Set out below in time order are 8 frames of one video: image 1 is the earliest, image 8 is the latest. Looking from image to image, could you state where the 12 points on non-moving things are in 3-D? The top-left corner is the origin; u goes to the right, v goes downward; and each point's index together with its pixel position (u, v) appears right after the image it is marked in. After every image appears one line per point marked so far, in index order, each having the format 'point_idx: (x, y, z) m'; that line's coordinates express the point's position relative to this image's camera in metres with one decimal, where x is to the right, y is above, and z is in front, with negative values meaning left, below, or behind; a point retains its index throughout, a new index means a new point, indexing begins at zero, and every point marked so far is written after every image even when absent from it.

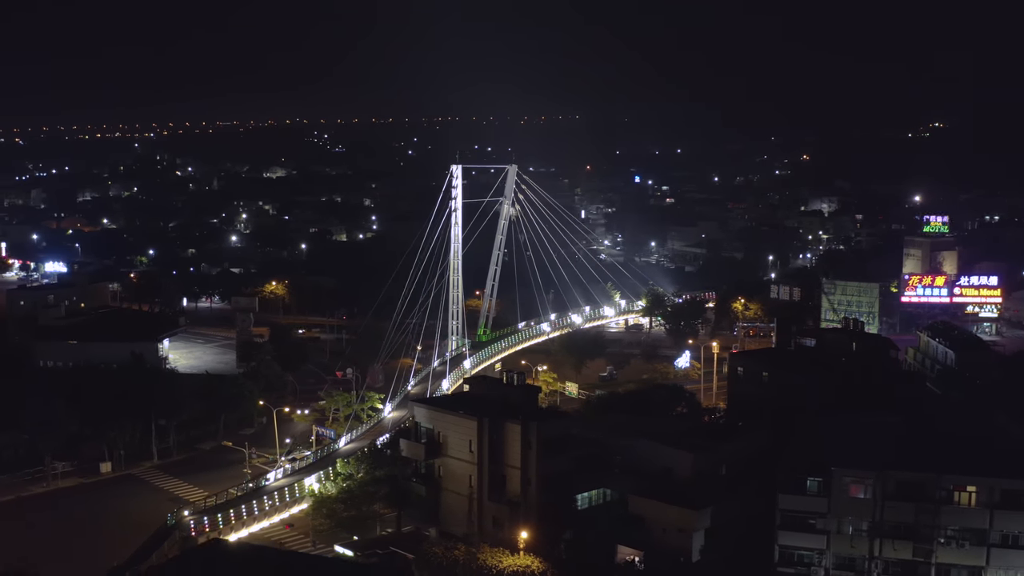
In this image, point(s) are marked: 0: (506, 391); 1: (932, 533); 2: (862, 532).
0: (-0.1, -1.7, +15.4) m
1: (+5.6, -3.3, +12.4) m
2: (+4.8, -3.4, +12.7) m
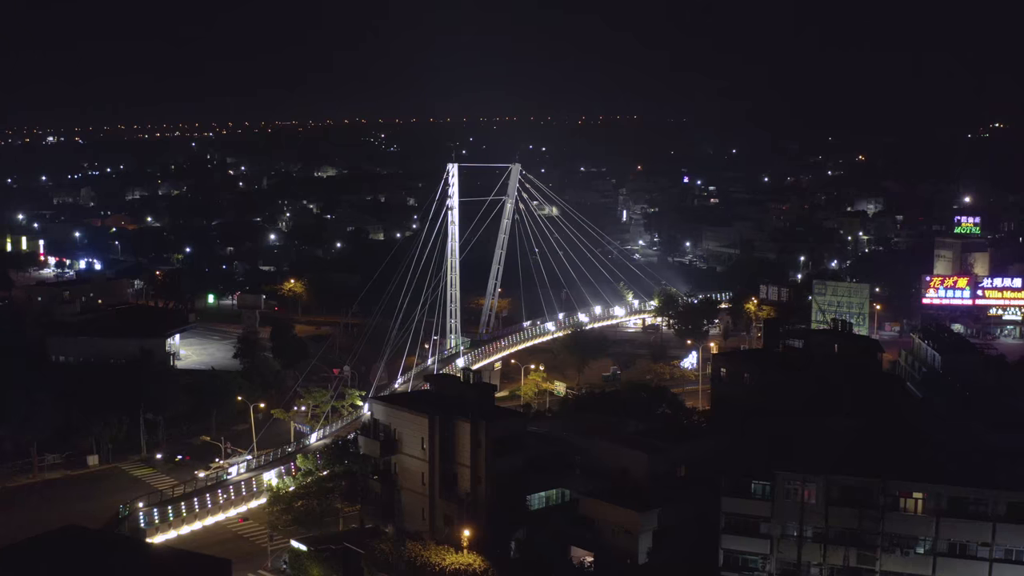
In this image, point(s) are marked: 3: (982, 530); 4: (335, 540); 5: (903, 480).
0: (-0.8, -1.7, +15.3) m
1: (+4.7, -3.3, +12.1) m
2: (+3.9, -3.4, +12.4) m
3: (+5.9, -3.1, +11.7) m
4: (-2.9, -4.1, +15.1) m
5: (+5.1, -2.5, +12.0) m
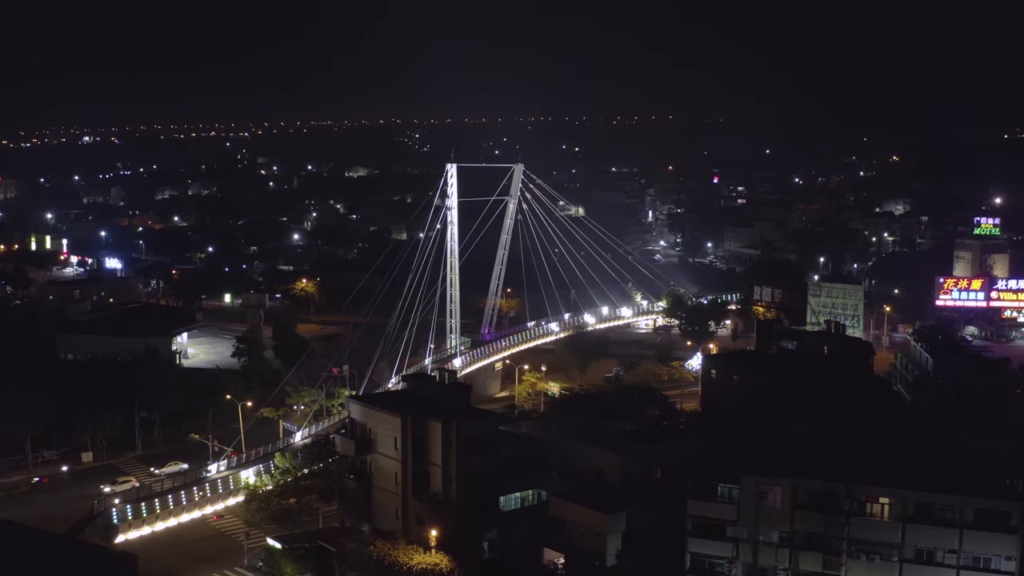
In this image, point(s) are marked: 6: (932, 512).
0: (-1.3, -1.7, +15.3) m
1: (+4.2, -3.3, +11.9) m
2: (+3.4, -3.4, +12.3) m
3: (+5.4, -3.1, +11.5) m
4: (-3.3, -4.1, +15.1) m
5: (+4.6, -2.5, +11.9) m
6: (+5.2, -2.8, +11.6) m
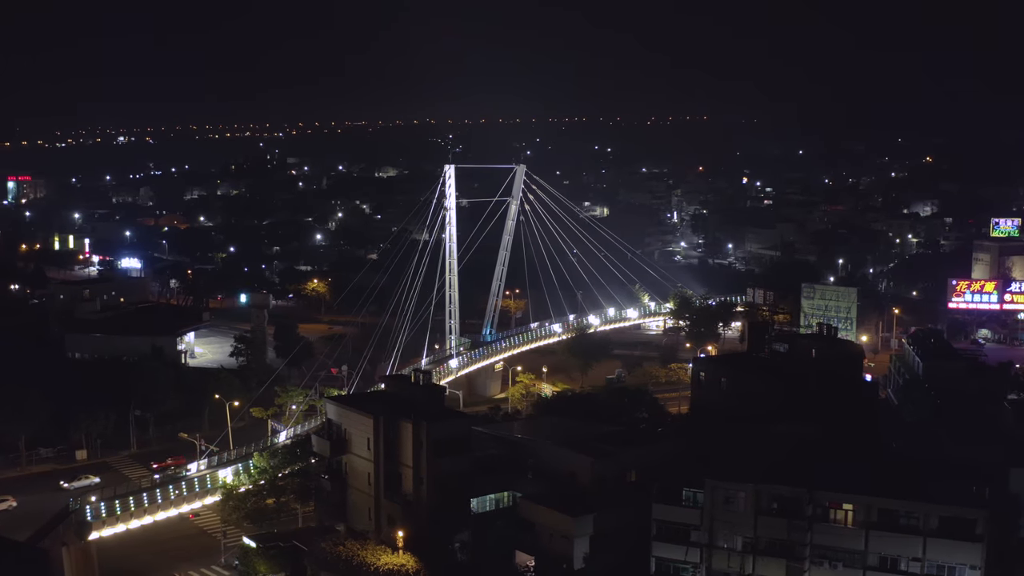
0: (-1.7, -1.7, +15.3) m
1: (+3.7, -3.3, +11.8) m
2: (+2.9, -3.4, +12.1) m
3: (+4.9, -3.1, +11.3) m
4: (-3.7, -4.1, +15.2) m
5: (+4.1, -2.6, +11.7) m
6: (+4.7, -2.8, +11.4) m
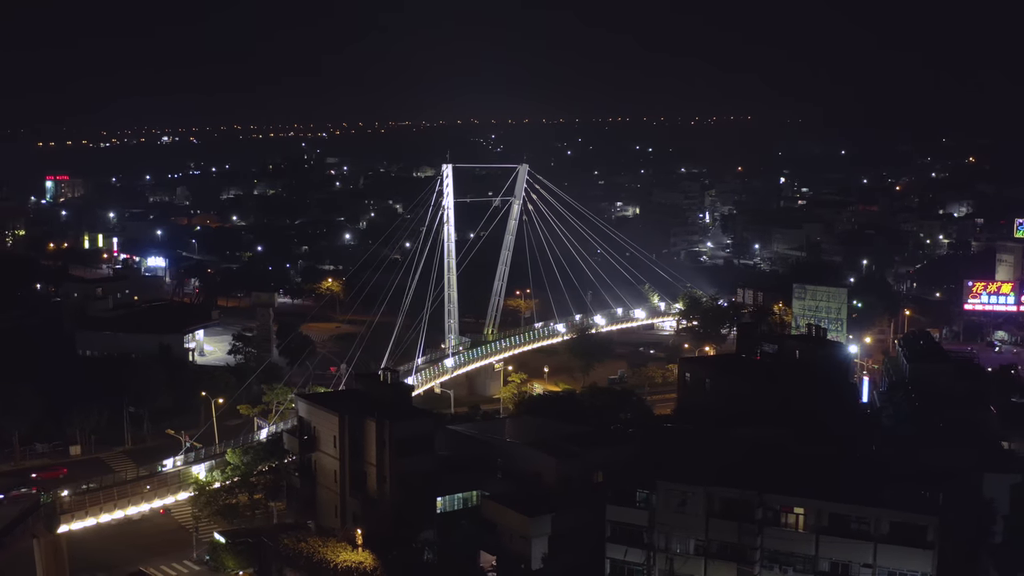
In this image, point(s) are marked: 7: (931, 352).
0: (-2.2, -1.7, +15.3) m
1: (+3.0, -3.3, +11.6) m
2: (+2.3, -3.4, +12.0) m
3: (+4.2, -3.1, +11.1) m
4: (-4.3, -4.1, +15.3) m
5: (+3.4, -2.6, +11.5) m
6: (+4.0, -2.8, +11.2) m
7: (+8.7, -1.3, +19.4) m
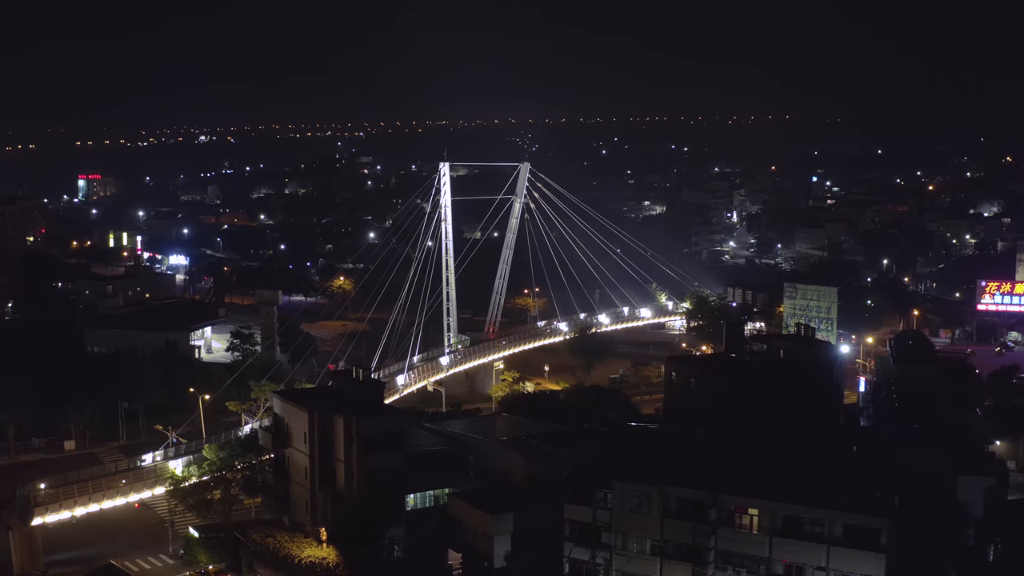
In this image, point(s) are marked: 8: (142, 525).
0: (-2.7, -1.6, +15.4) m
1: (+2.4, -3.3, +11.5) m
2: (+1.7, -3.4, +11.9) m
3: (+3.6, -3.1, +10.9) m
4: (-4.8, -4.0, +15.4) m
5: (+2.8, -2.5, +11.4) m
6: (+3.4, -2.8, +11.1) m
7: (+8.4, -1.3, +19.1) m
8: (-6.6, -4.2, +16.4) m
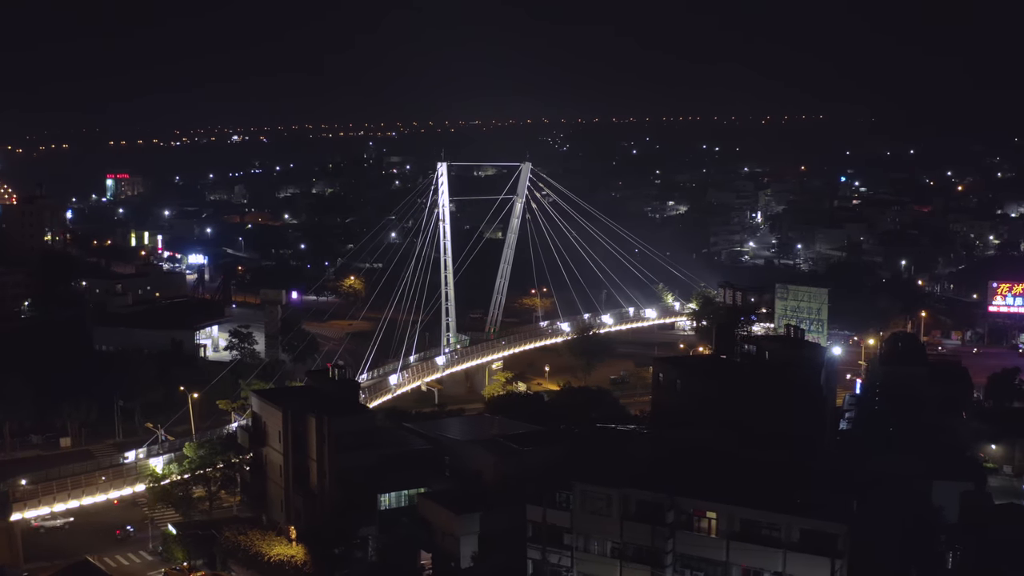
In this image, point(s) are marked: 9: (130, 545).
0: (-3.1, -1.6, +15.4) m
1: (+1.9, -3.3, +11.4) m
2: (+1.2, -3.4, +11.9) m
3: (+3.0, -3.1, +10.8) m
4: (-5.2, -4.0, +15.5) m
5: (+2.3, -2.6, +11.3) m
6: (+2.9, -2.8, +11.0) m
7: (+8.1, -1.3, +18.9) m
8: (-6.9, -4.2, +16.6) m
9: (-6.5, -4.4, +15.7) m
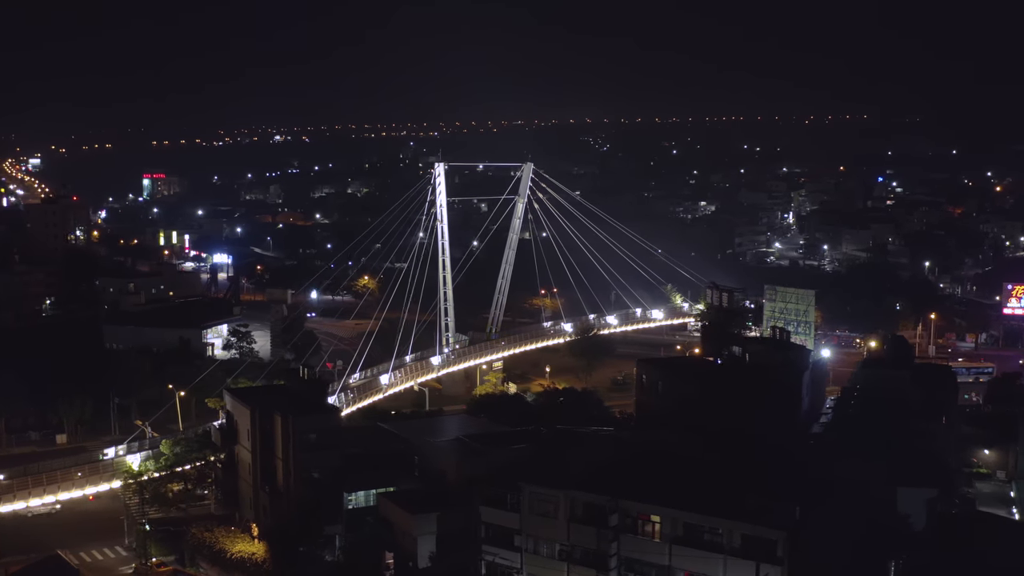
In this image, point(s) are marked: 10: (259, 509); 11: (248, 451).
0: (-3.6, -1.6, +15.5) m
1: (+1.2, -3.4, +11.4) m
2: (+0.5, -3.4, +11.8) m
3: (+2.4, -3.2, +10.7) m
4: (-5.7, -4.0, +15.7) m
5: (+1.6, -2.6, +11.2) m
6: (+2.2, -2.9, +10.9) m
7: (+7.7, -1.4, +18.6) m
8: (-7.4, -4.2, +16.8) m
9: (-7.1, -4.3, +16.0) m
10: (-4.1, -3.6, +15.2) m
11: (-4.3, -2.7, +15.3) m
